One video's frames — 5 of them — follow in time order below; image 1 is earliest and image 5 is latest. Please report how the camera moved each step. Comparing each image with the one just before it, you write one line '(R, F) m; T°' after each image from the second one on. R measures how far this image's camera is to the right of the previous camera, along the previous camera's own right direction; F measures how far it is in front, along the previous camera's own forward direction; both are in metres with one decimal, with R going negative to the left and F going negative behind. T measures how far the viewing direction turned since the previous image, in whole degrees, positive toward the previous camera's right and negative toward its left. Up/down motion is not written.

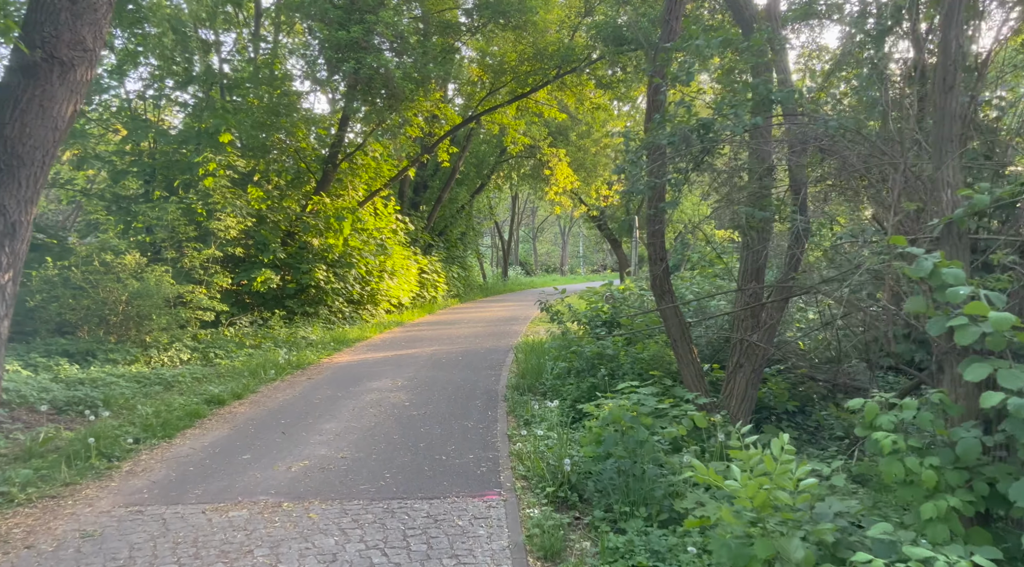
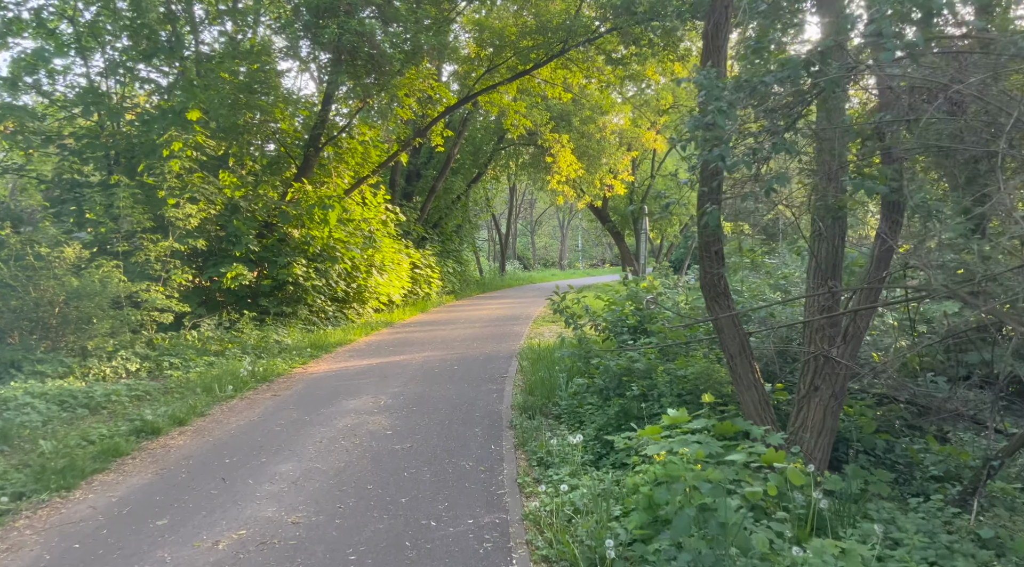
(-0.1, +1.7) m; 0°
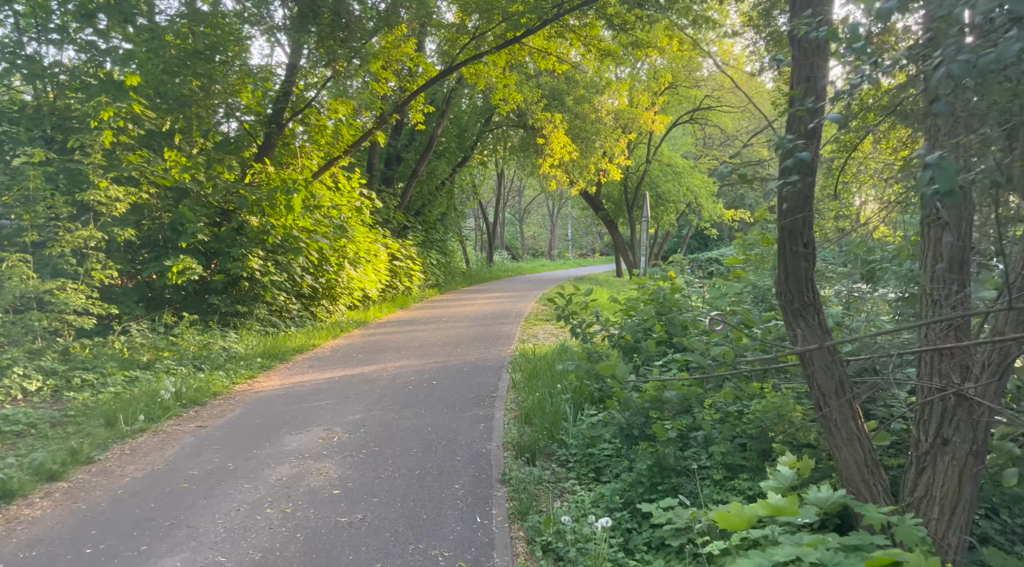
(0.0, +1.9) m; +1°
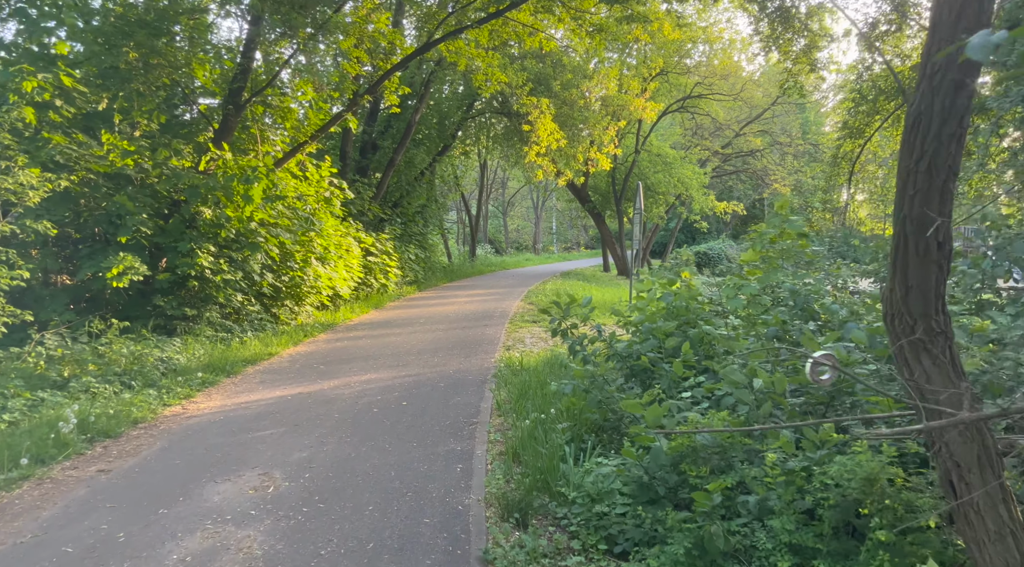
(0.0, +1.4) m; +1°
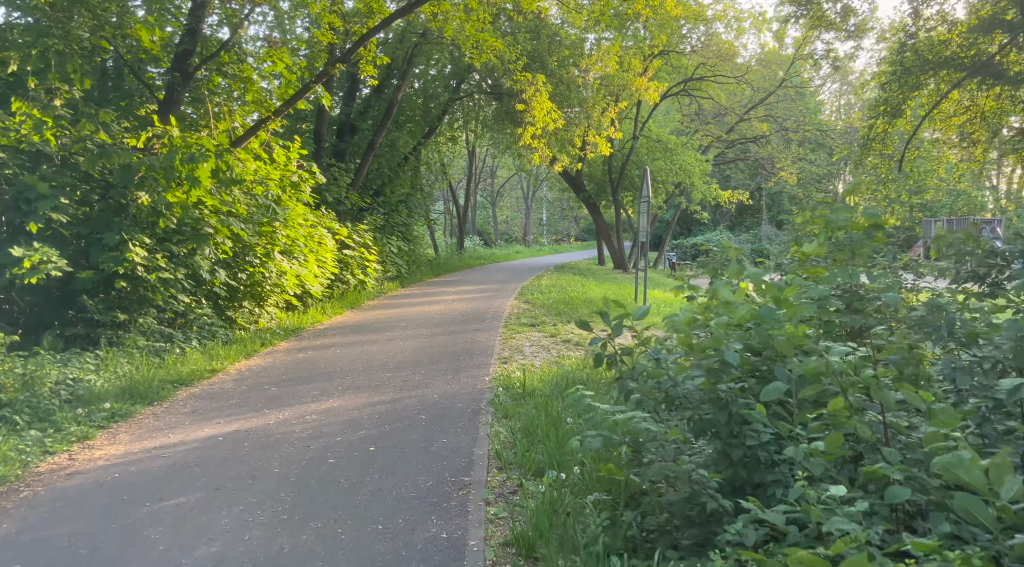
(-0.1, +1.9) m; +1°
